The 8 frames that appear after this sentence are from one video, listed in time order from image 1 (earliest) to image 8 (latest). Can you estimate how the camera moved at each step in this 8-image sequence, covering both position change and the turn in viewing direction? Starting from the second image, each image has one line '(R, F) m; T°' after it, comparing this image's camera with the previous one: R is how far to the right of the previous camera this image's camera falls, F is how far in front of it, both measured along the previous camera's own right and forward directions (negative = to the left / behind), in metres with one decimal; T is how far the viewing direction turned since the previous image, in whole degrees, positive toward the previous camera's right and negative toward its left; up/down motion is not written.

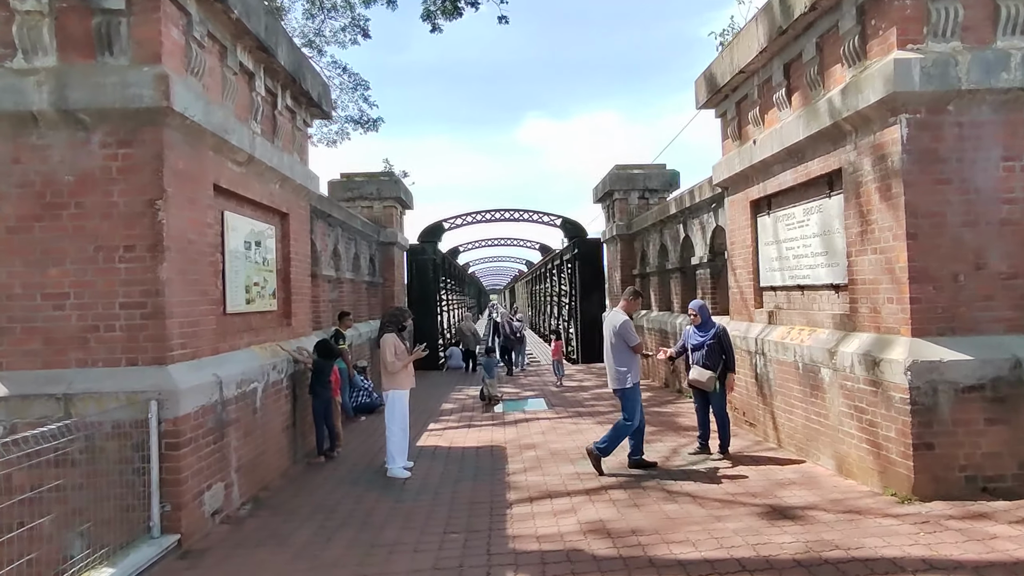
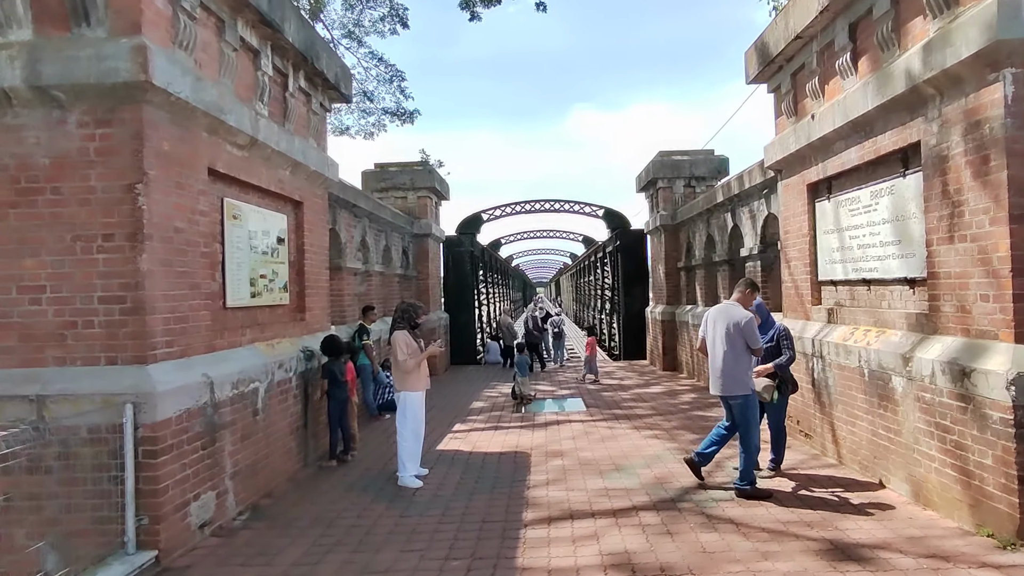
(+0.2, +0.6) m; -4°
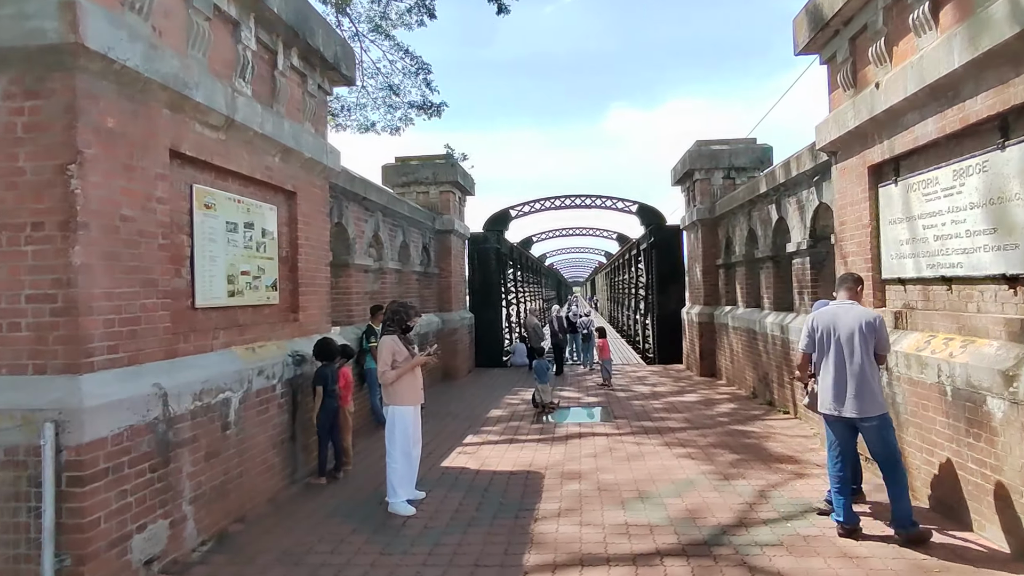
(+0.2, +0.8) m; -3°
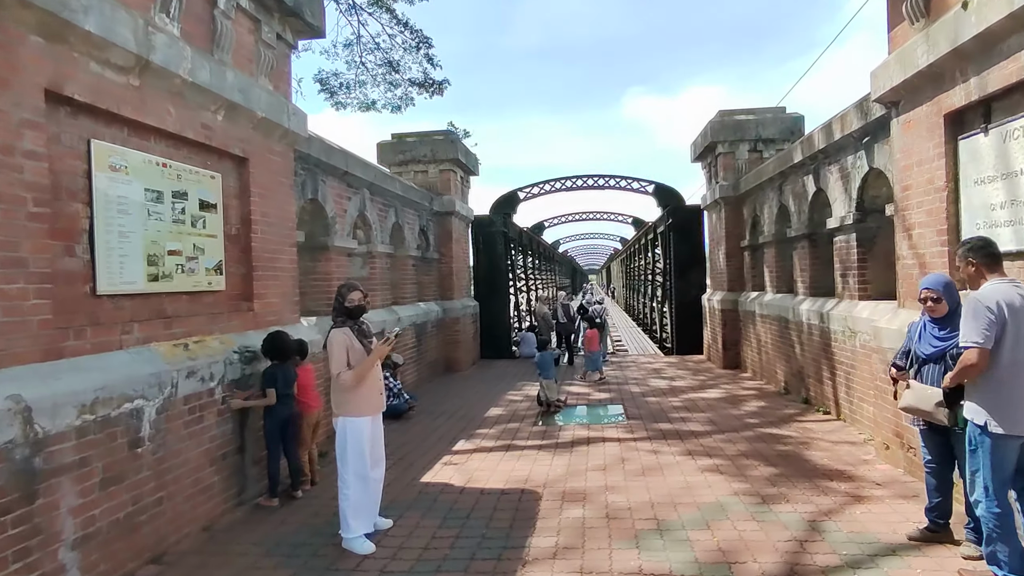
(+0.2, +1.1) m; -2°
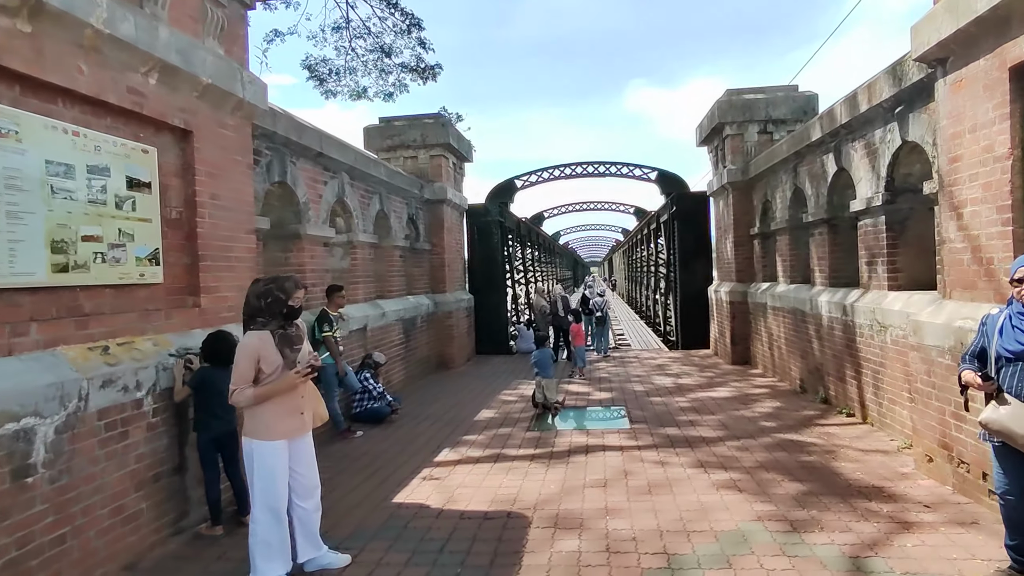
(+0.1, +0.7) m; 0°
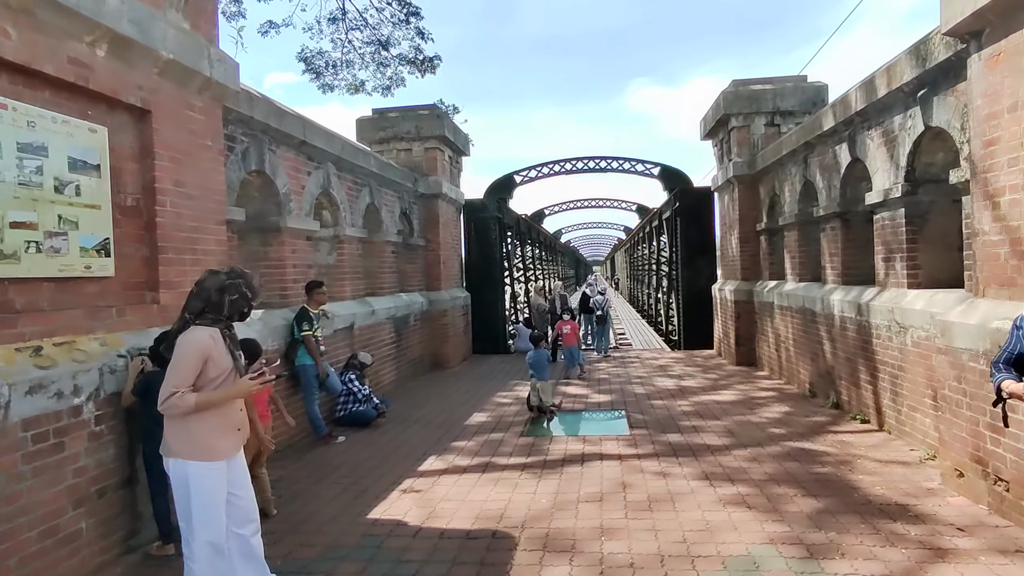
(+0.1, +0.4) m; 0°
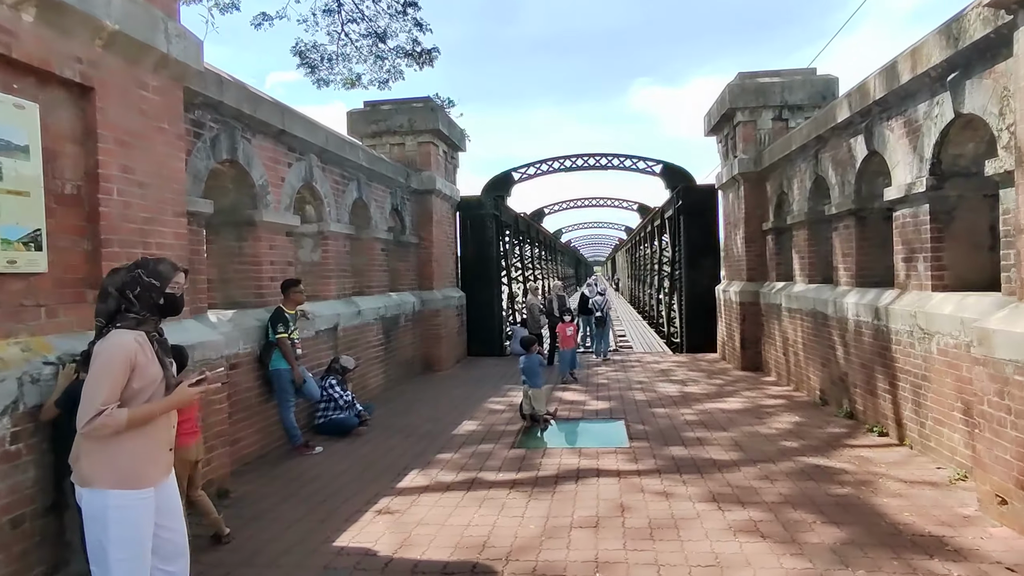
(+0.1, +0.5) m; 0°
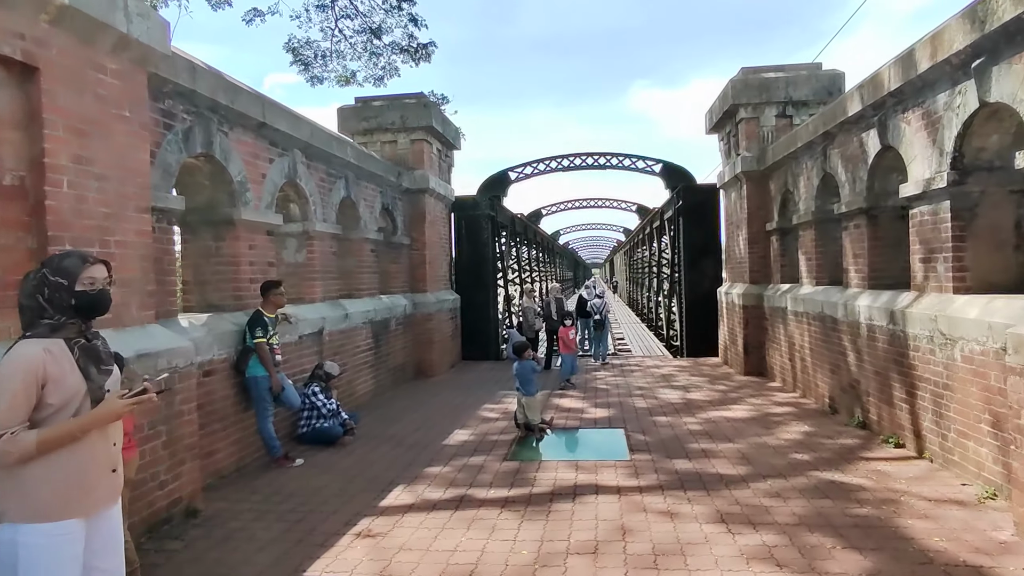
(0.0, +0.4) m; 0°
